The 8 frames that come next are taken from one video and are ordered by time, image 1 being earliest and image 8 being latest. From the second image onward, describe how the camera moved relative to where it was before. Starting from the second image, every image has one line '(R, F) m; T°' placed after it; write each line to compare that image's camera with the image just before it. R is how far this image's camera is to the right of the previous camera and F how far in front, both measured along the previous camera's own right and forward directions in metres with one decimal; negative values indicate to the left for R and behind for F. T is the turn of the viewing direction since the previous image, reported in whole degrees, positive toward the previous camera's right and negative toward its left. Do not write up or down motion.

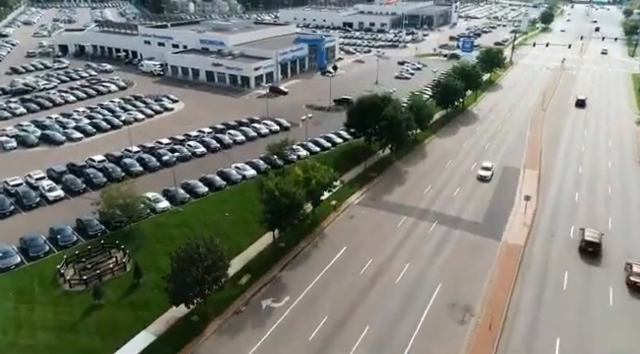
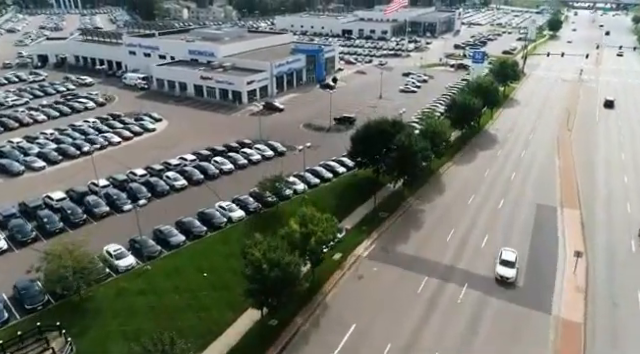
(-0.1, +6.9) m; 0°
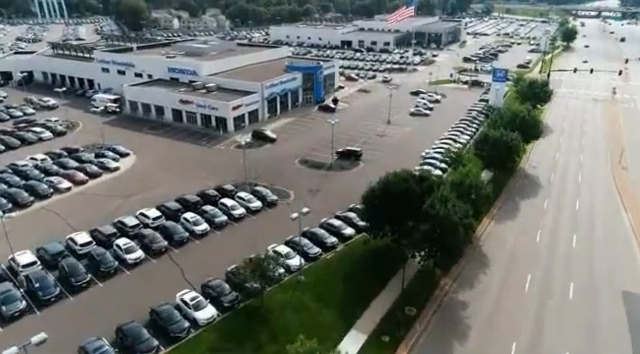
(-0.2, +10.4) m; 0°
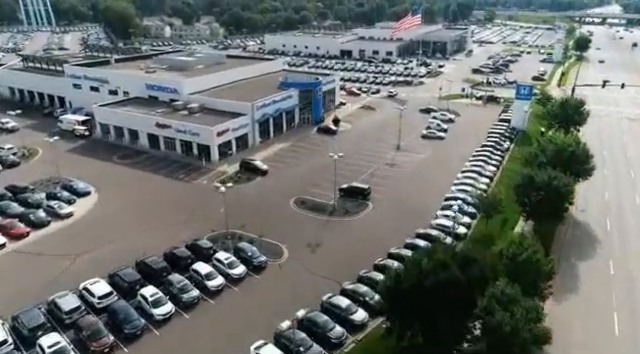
(-0.2, +8.7) m; 0°
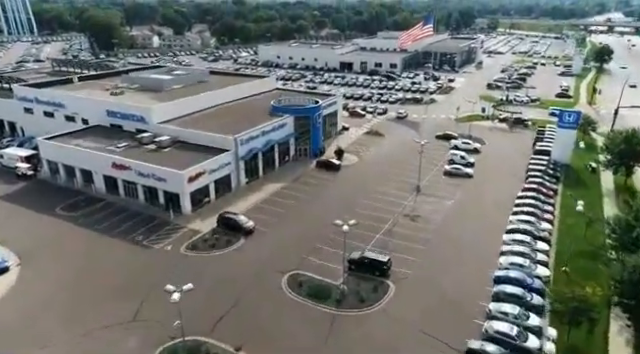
(-0.3, +11.1) m; 0°
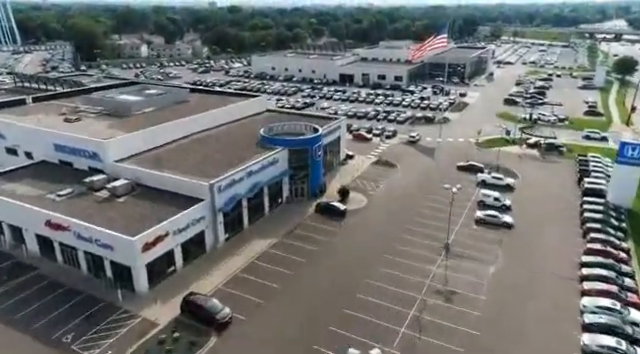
(-0.3, +10.2) m; 0°
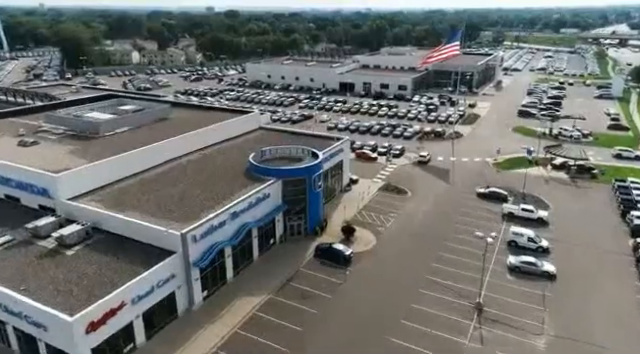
(-0.1, +7.0) m; 0°
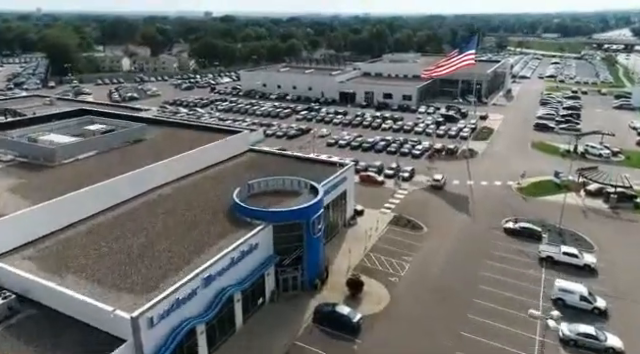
(-0.1, +7.1) m; 0°
